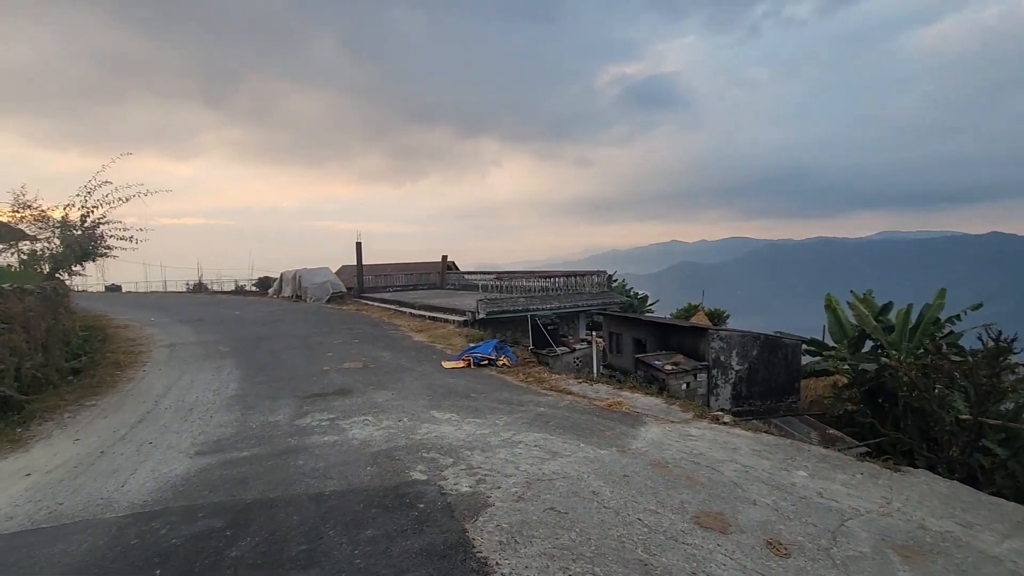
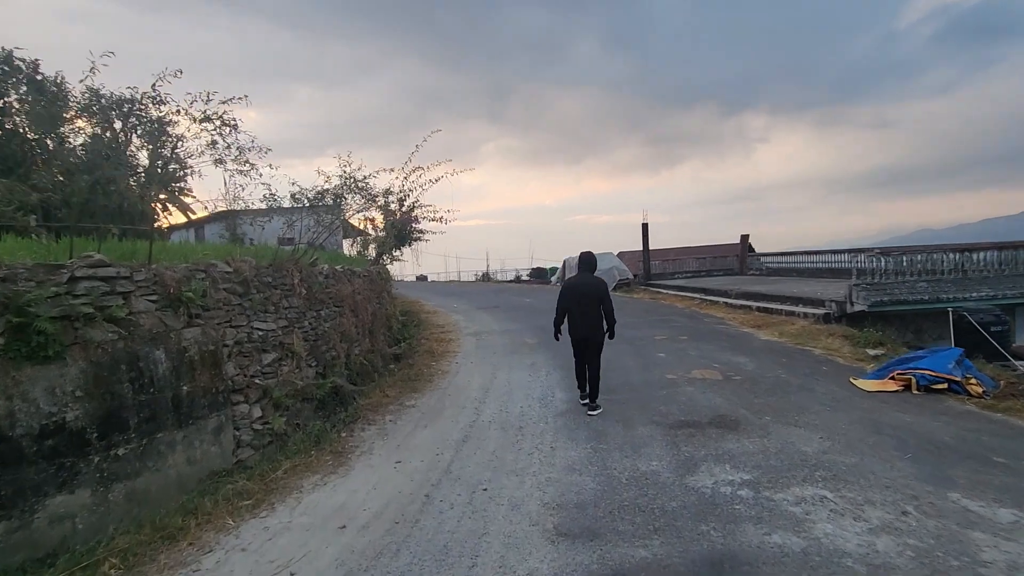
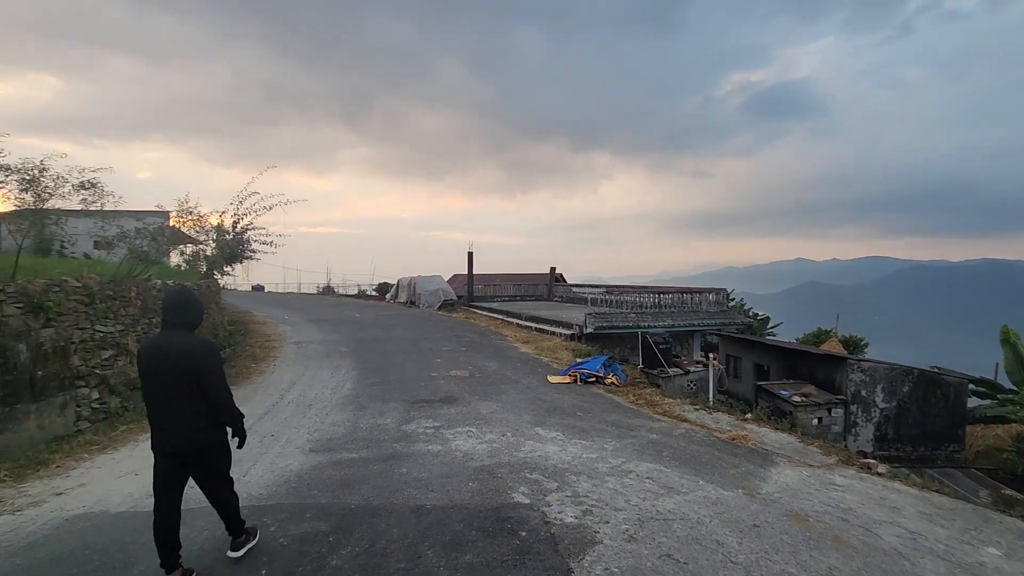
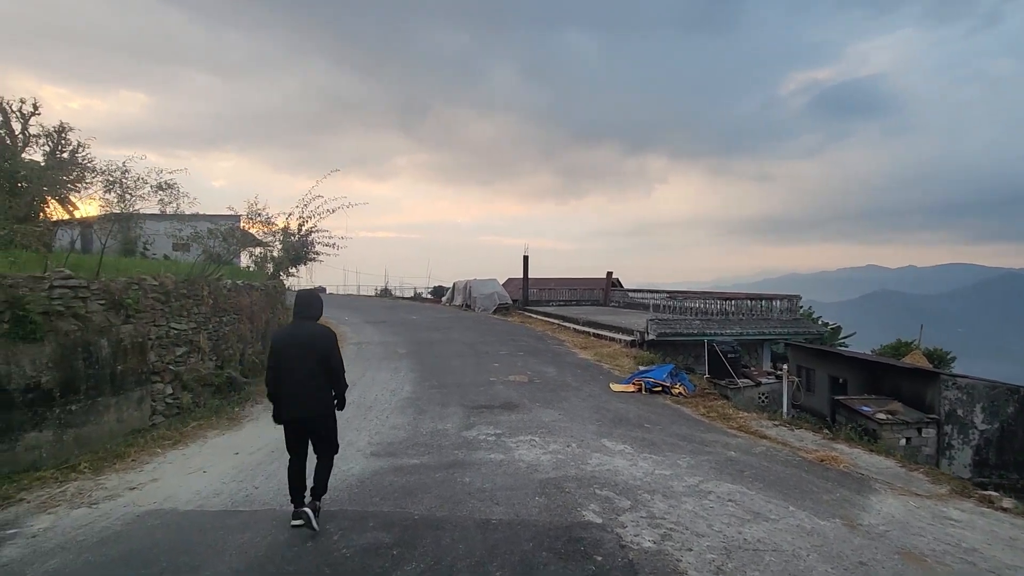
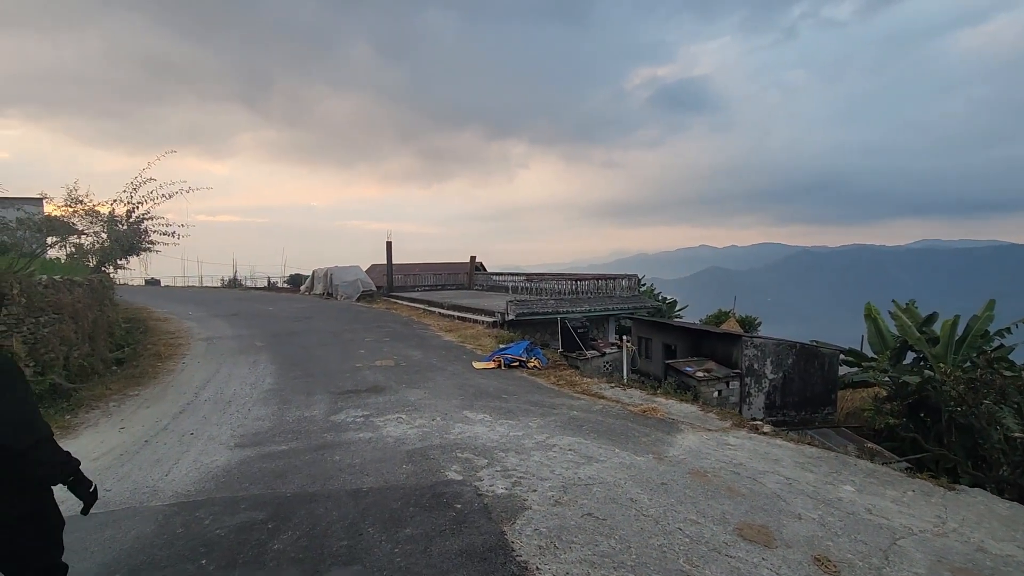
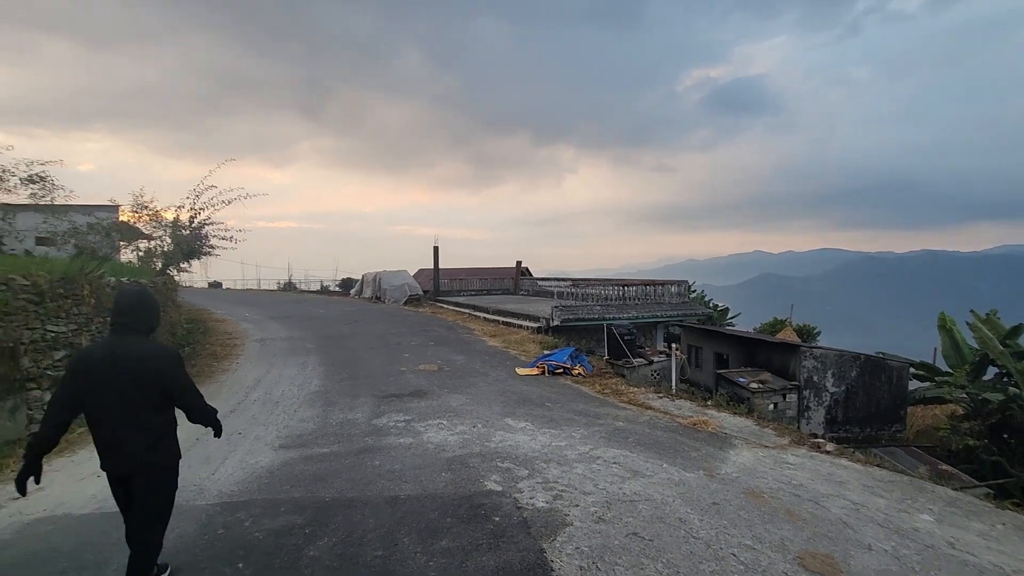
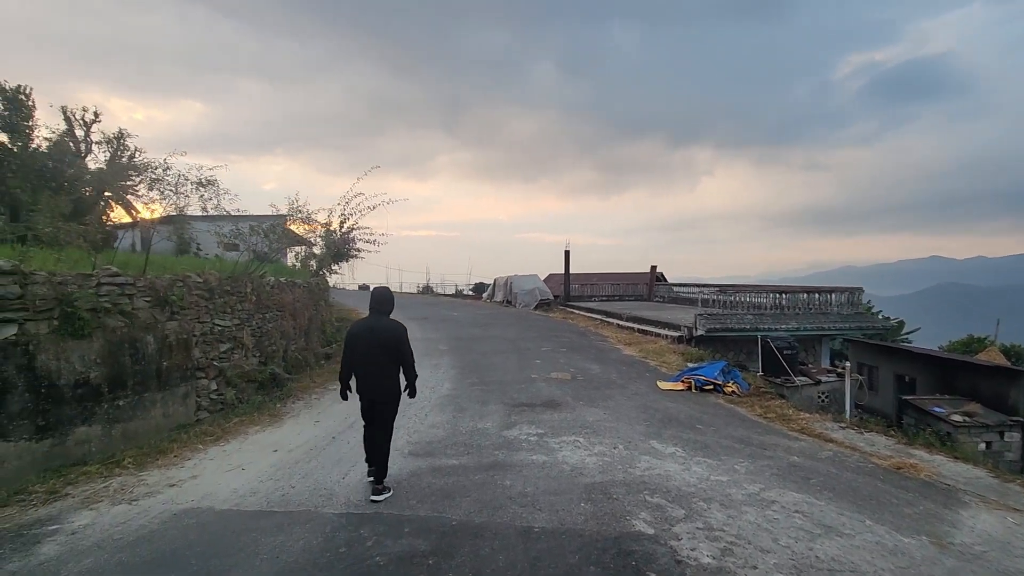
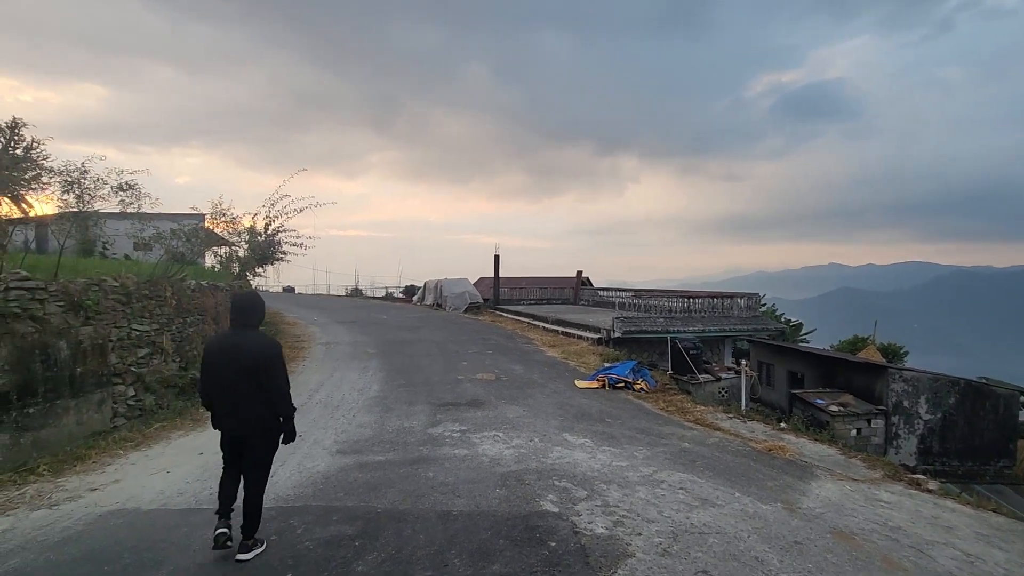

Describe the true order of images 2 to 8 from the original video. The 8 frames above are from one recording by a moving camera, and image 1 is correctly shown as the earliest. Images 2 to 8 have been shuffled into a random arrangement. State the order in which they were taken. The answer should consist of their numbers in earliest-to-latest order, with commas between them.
5, 6, 3, 8, 4, 7, 2
